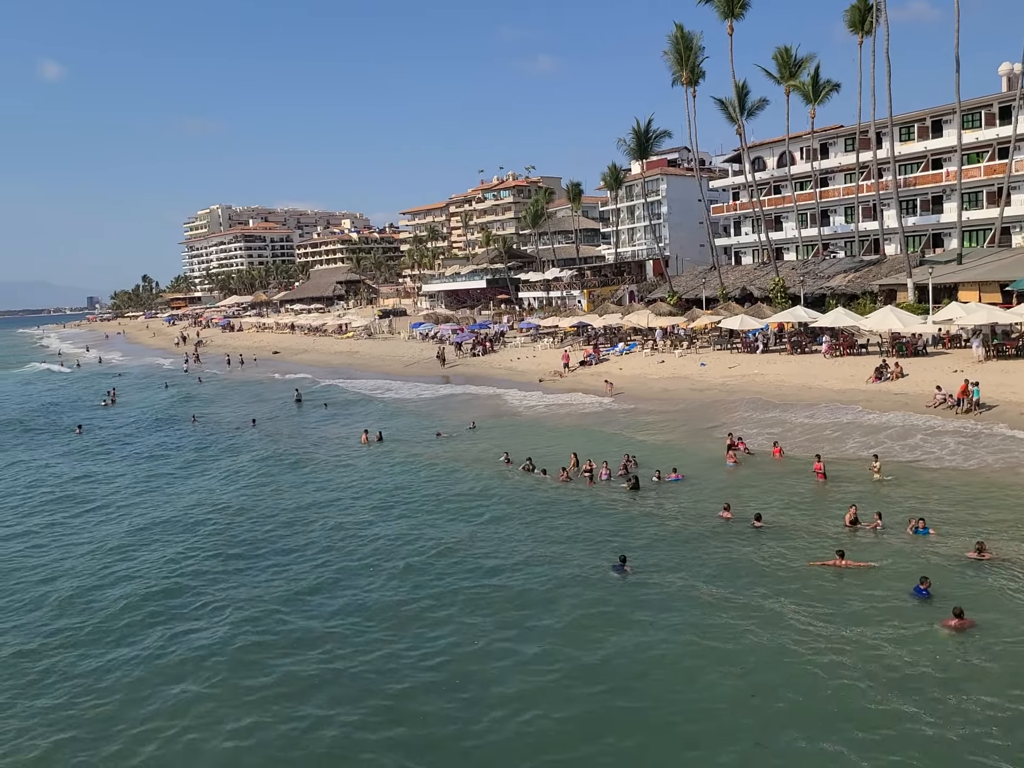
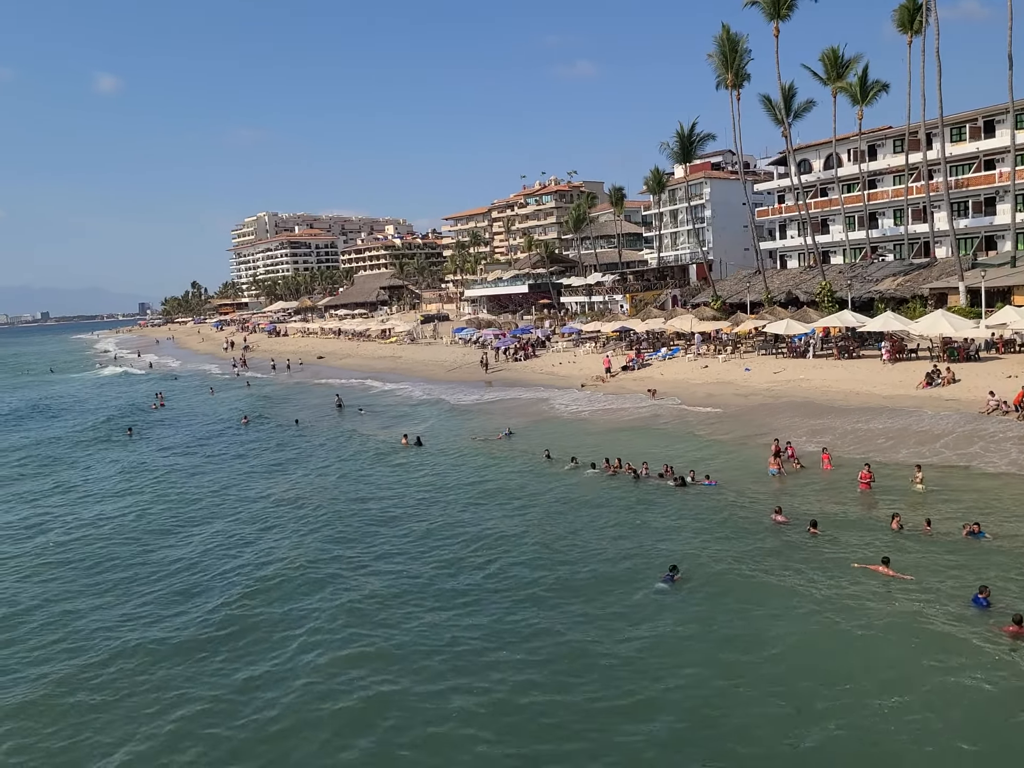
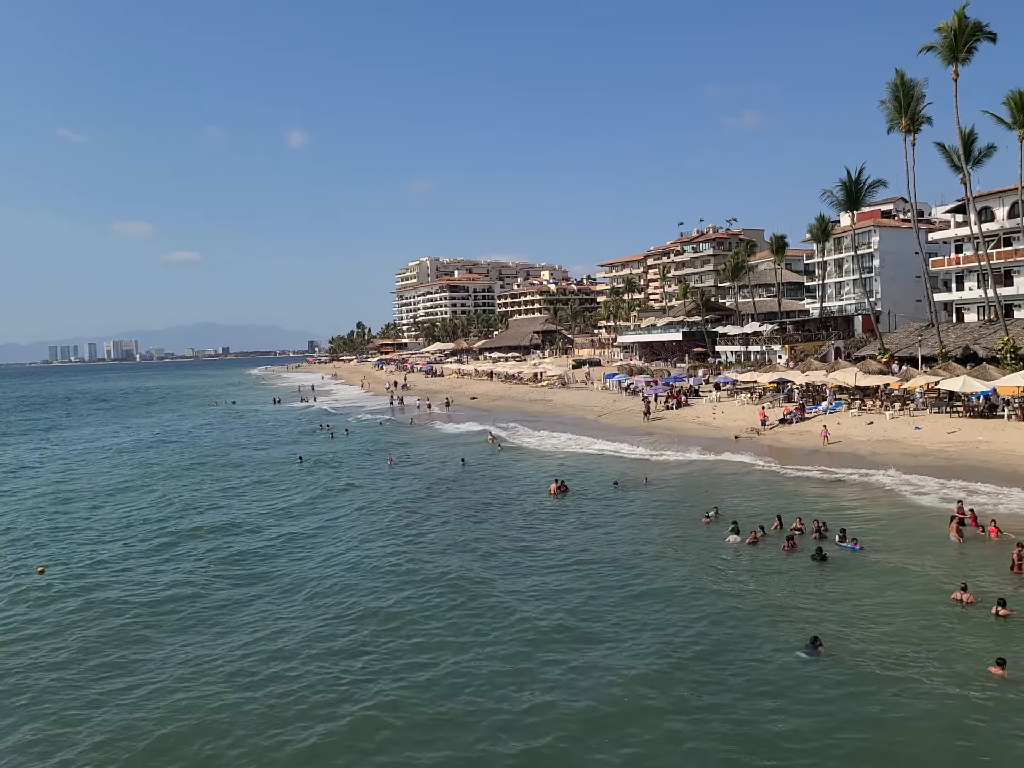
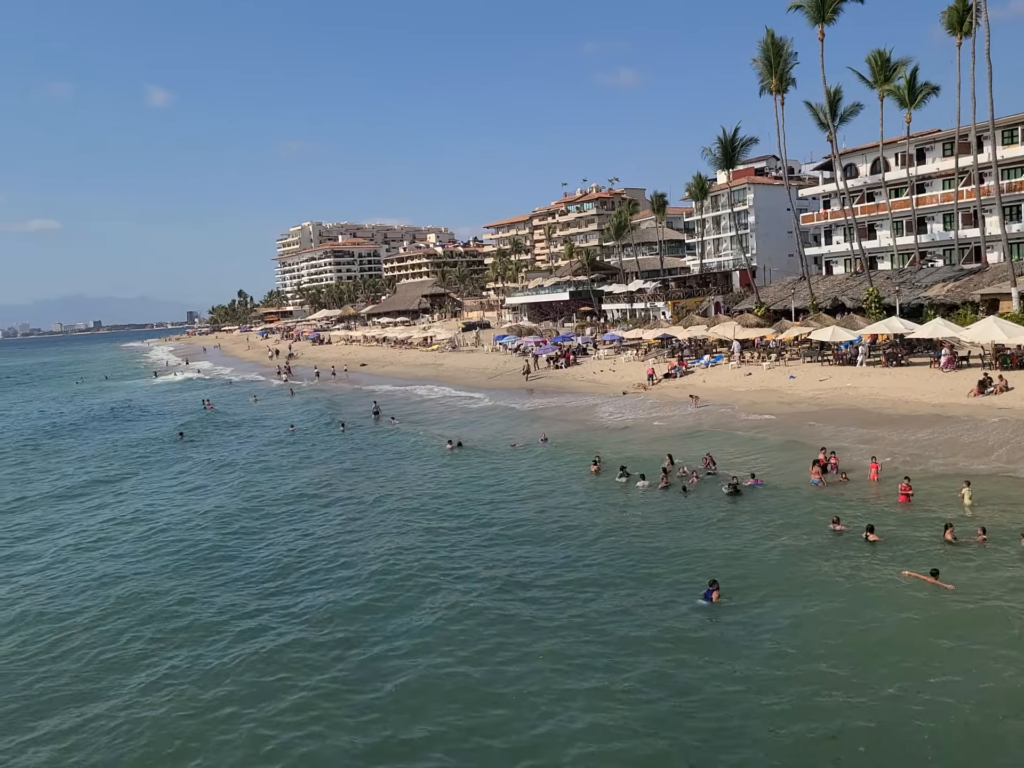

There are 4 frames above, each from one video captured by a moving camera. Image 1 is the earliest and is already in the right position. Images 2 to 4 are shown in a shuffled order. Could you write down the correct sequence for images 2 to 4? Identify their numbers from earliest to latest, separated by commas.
2, 4, 3
